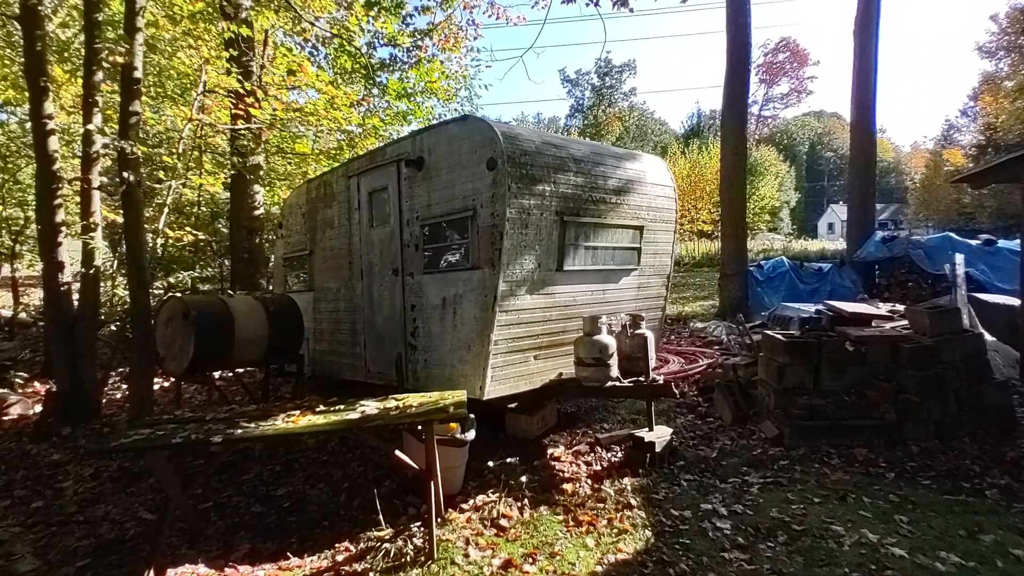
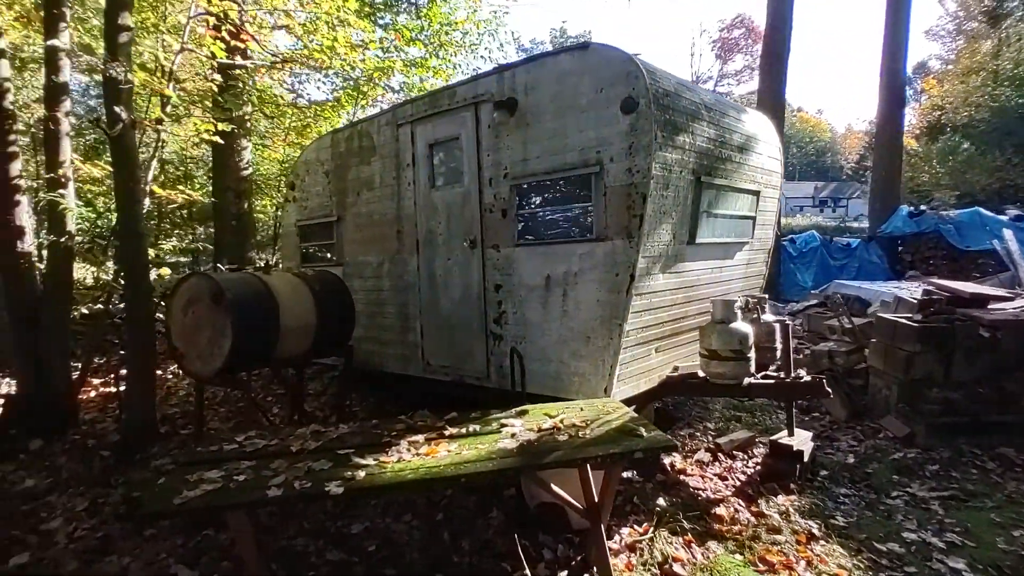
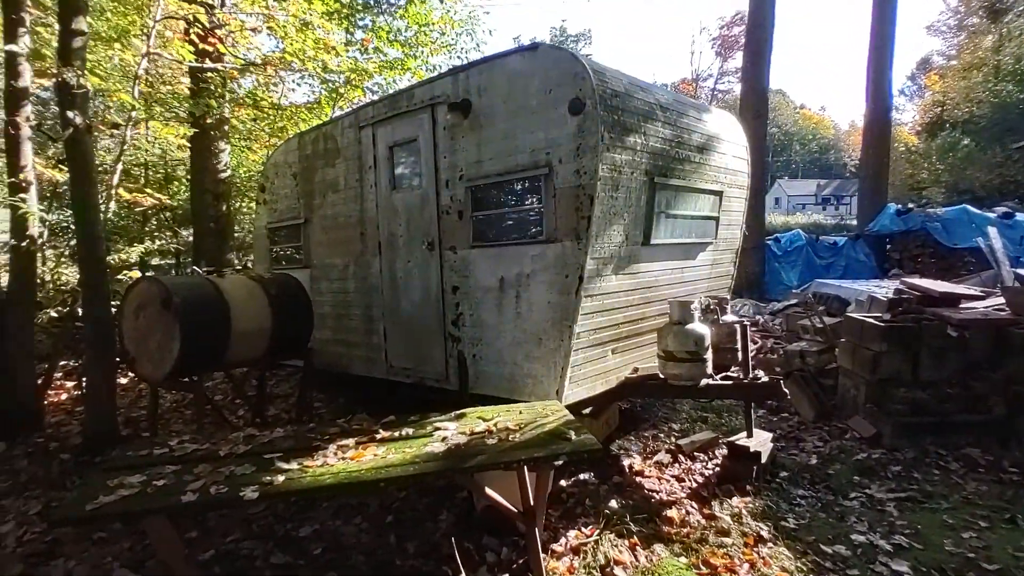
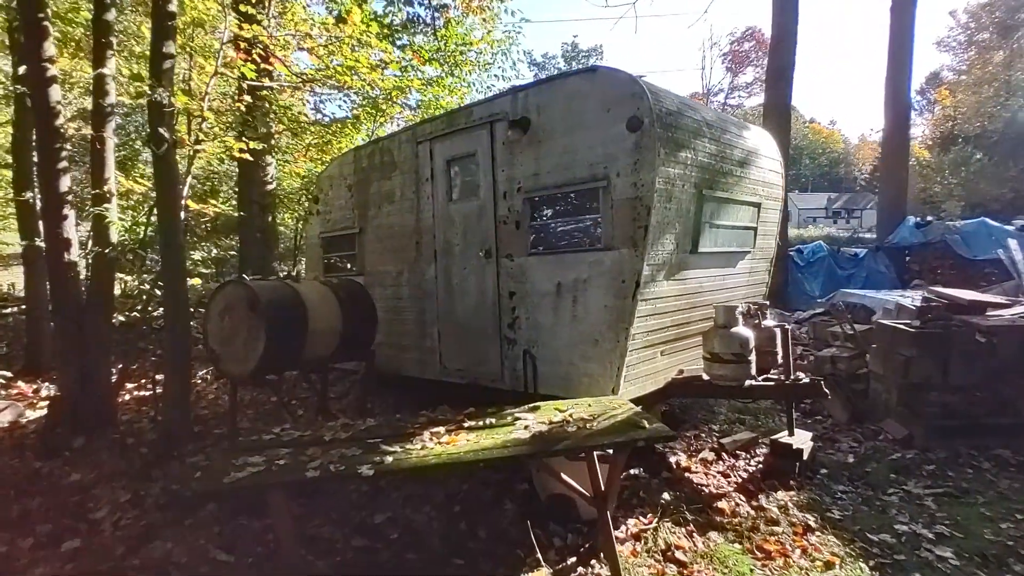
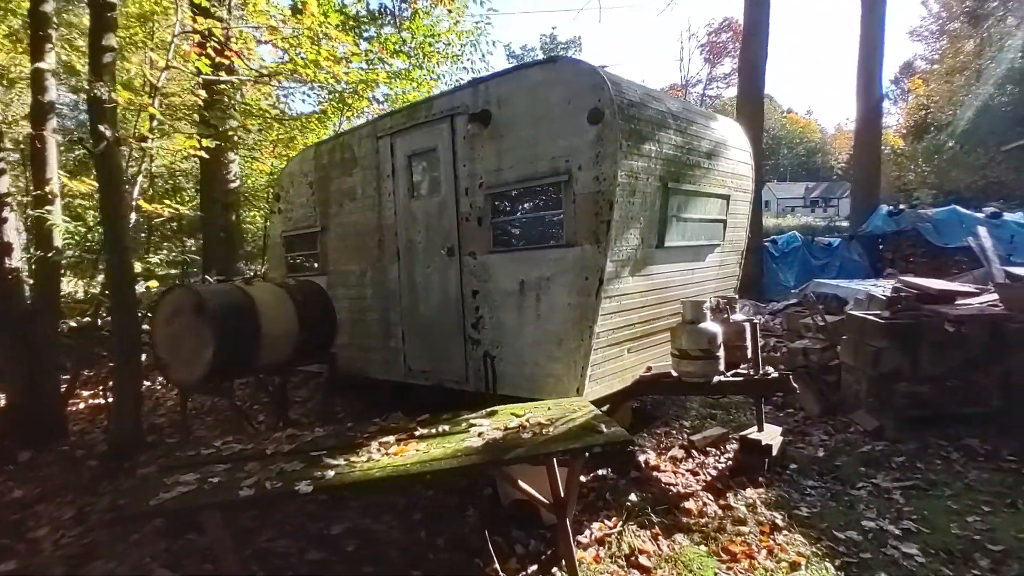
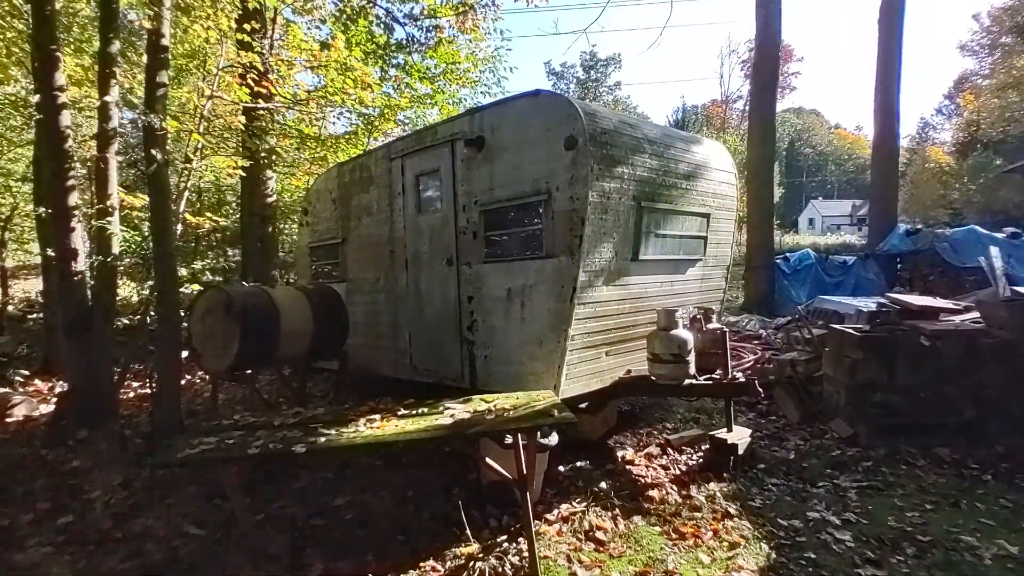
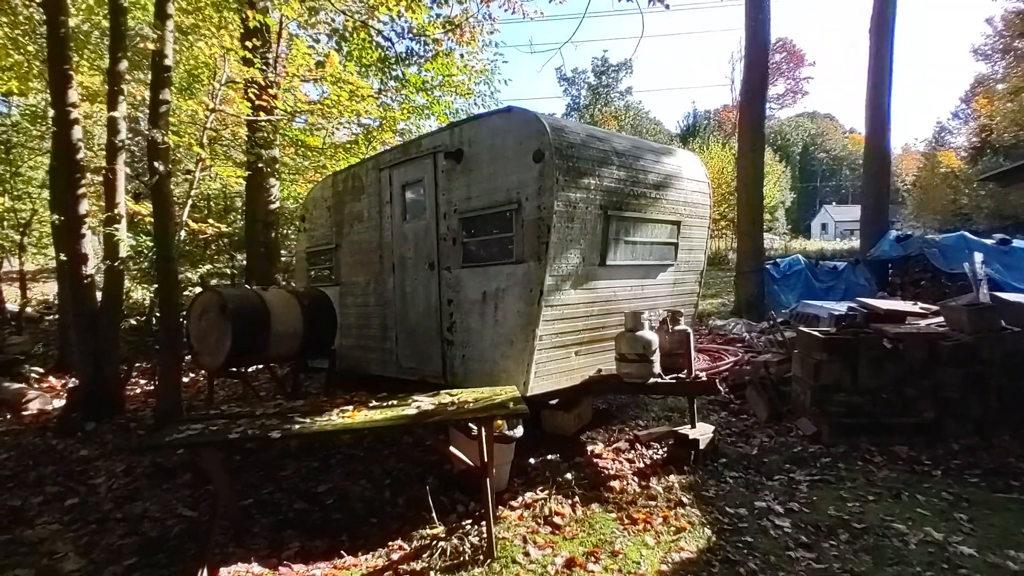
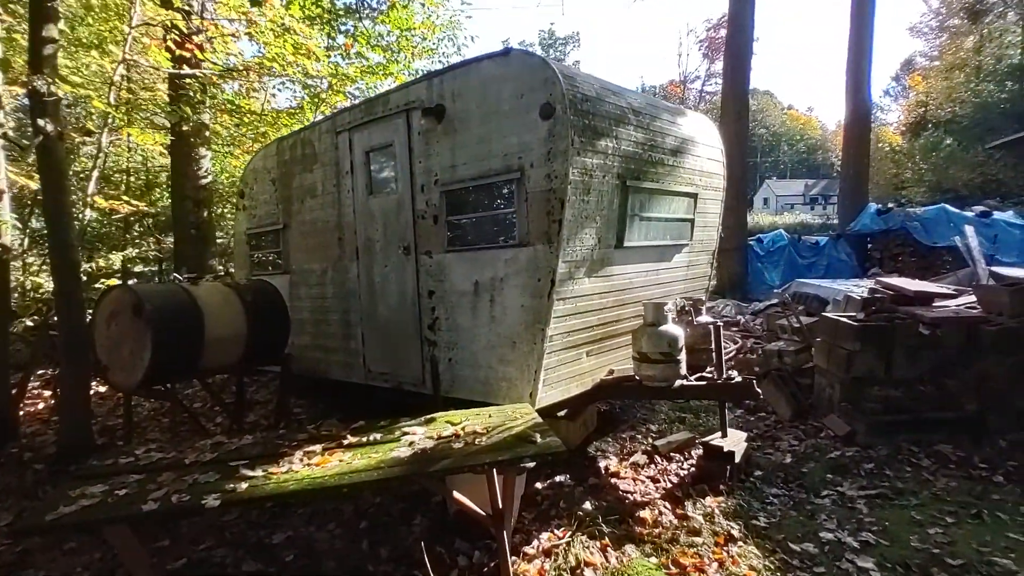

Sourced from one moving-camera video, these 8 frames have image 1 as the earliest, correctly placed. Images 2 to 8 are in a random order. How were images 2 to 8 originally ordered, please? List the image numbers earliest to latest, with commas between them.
7, 6, 4, 5, 8, 3, 2
